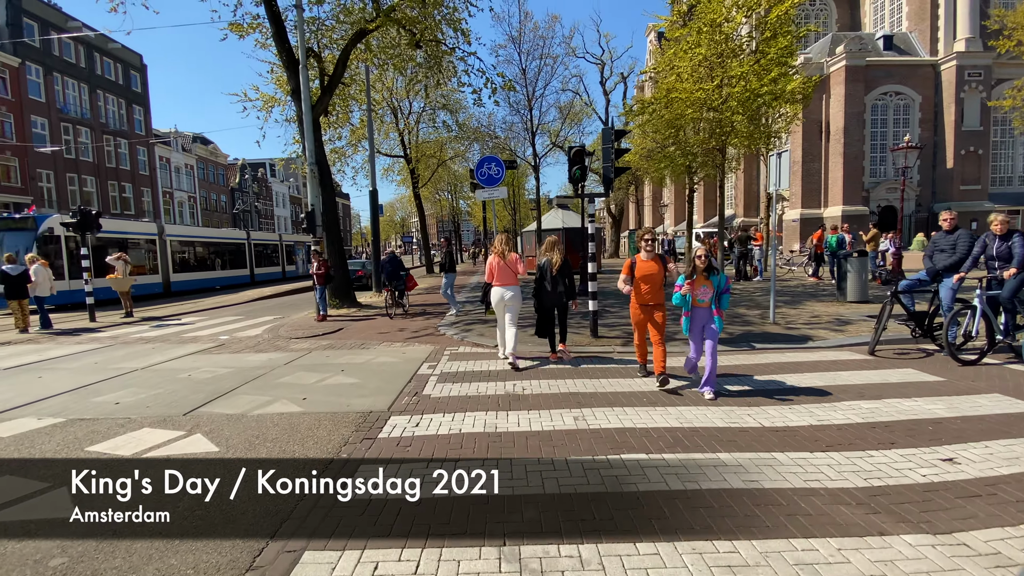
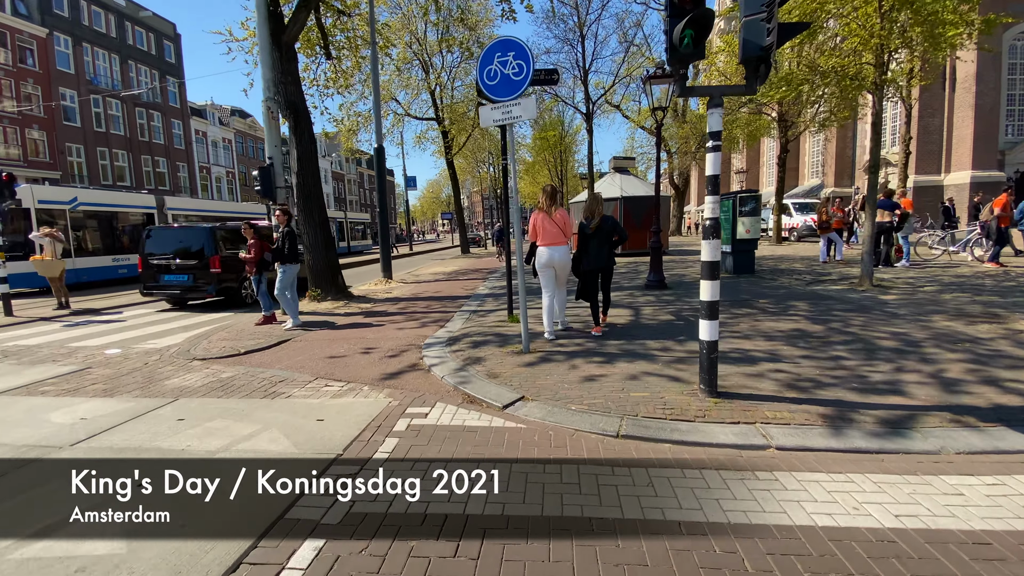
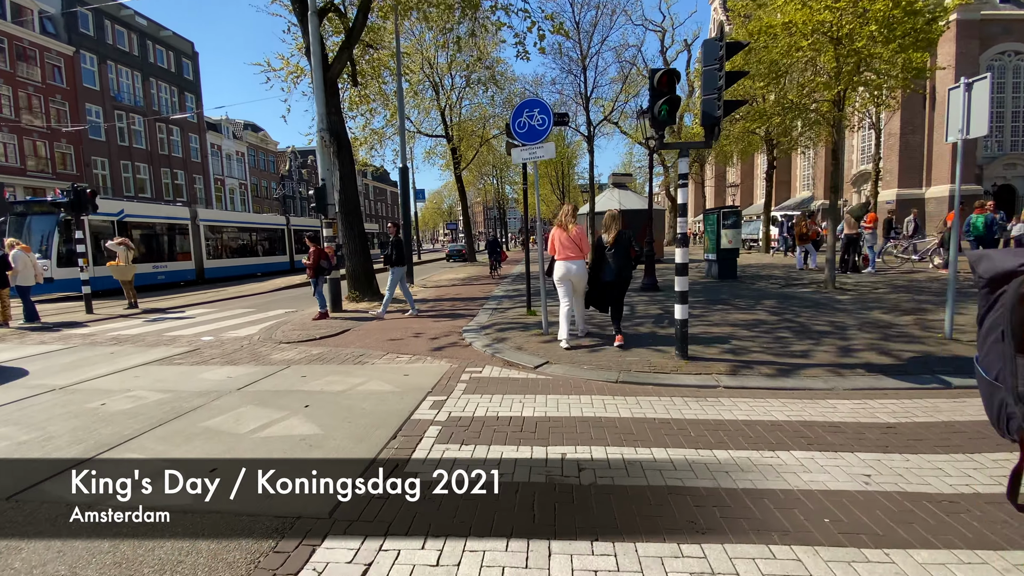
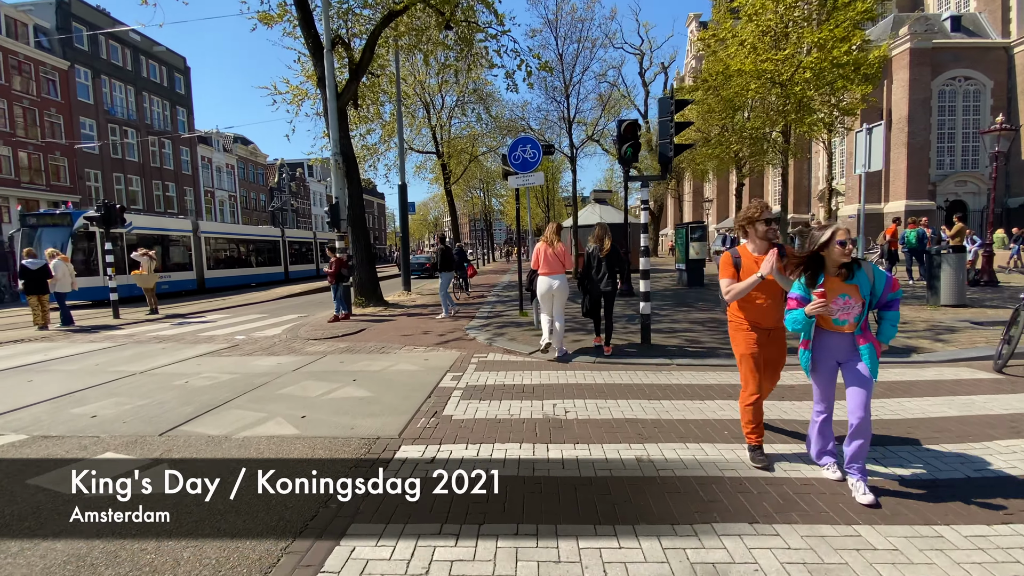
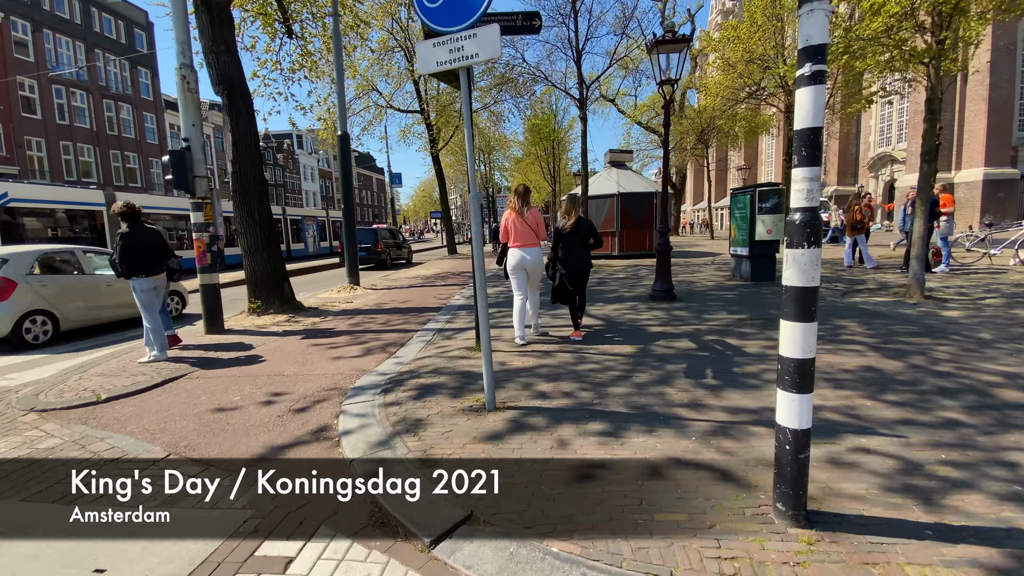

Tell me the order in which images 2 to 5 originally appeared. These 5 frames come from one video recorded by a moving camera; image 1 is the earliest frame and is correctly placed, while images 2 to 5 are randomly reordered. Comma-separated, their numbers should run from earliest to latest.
4, 3, 2, 5
